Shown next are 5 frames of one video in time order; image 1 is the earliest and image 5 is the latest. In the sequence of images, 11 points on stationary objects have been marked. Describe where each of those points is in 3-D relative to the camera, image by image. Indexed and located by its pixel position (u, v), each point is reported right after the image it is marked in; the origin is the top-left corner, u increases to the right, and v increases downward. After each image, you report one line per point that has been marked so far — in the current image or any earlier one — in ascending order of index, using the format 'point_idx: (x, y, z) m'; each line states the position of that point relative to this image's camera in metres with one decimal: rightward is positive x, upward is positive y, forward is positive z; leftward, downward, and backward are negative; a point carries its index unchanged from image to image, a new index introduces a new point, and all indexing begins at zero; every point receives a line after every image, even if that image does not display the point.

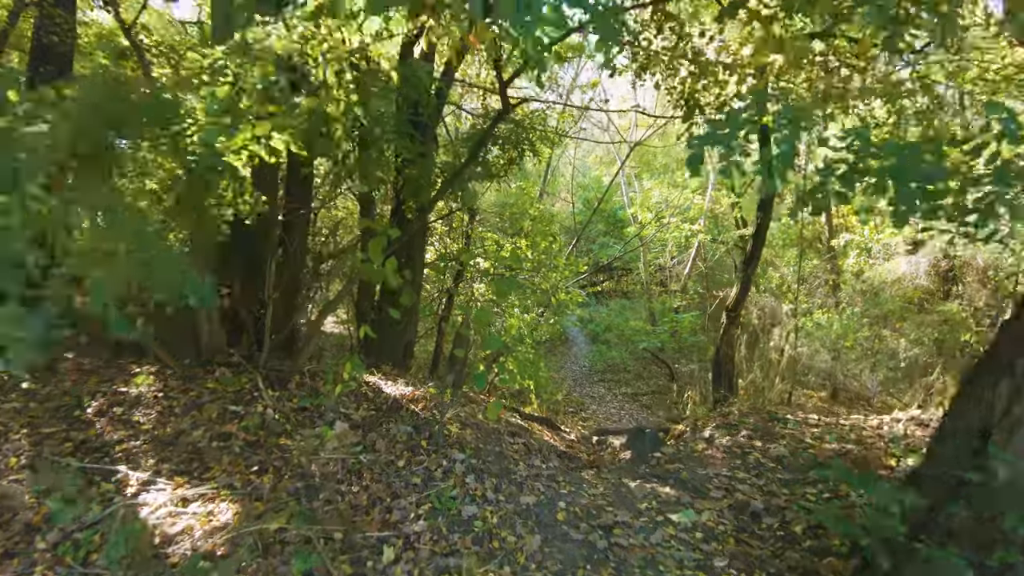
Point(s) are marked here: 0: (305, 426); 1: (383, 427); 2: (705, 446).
0: (-1.8, -1.2, +5.4) m
1: (-1.1, -1.2, +5.4) m
2: (+1.8, -1.4, +5.7) m
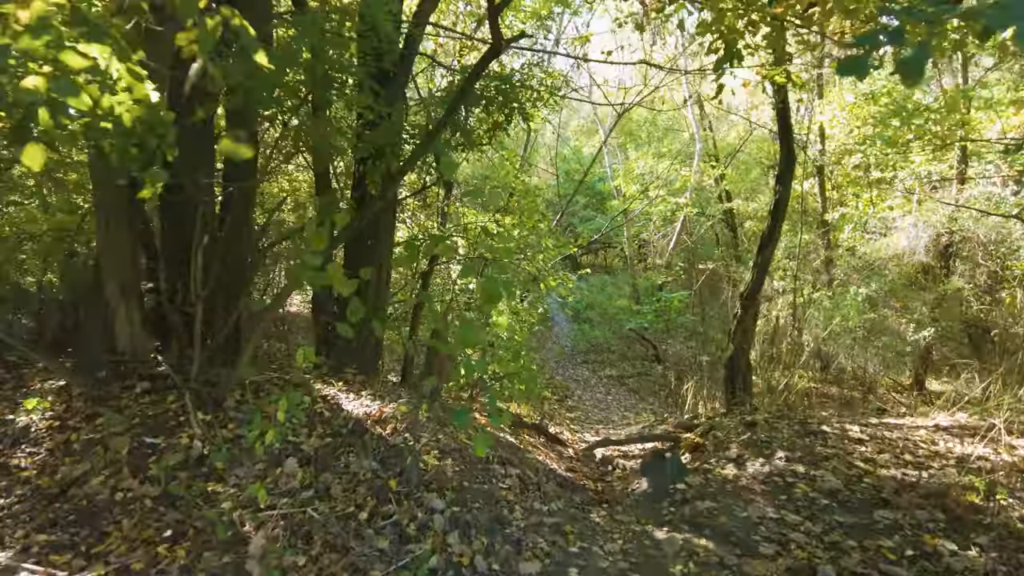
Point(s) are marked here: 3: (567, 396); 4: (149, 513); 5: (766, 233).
0: (-1.8, -1.2, +4.2) m
1: (-1.2, -1.2, +4.3) m
2: (+1.7, -1.4, +4.7) m
3: (+1.3, -2.6, +14.9) m
4: (-2.2, -1.3, +3.7) m
5: (+3.0, +0.6, +7.3) m
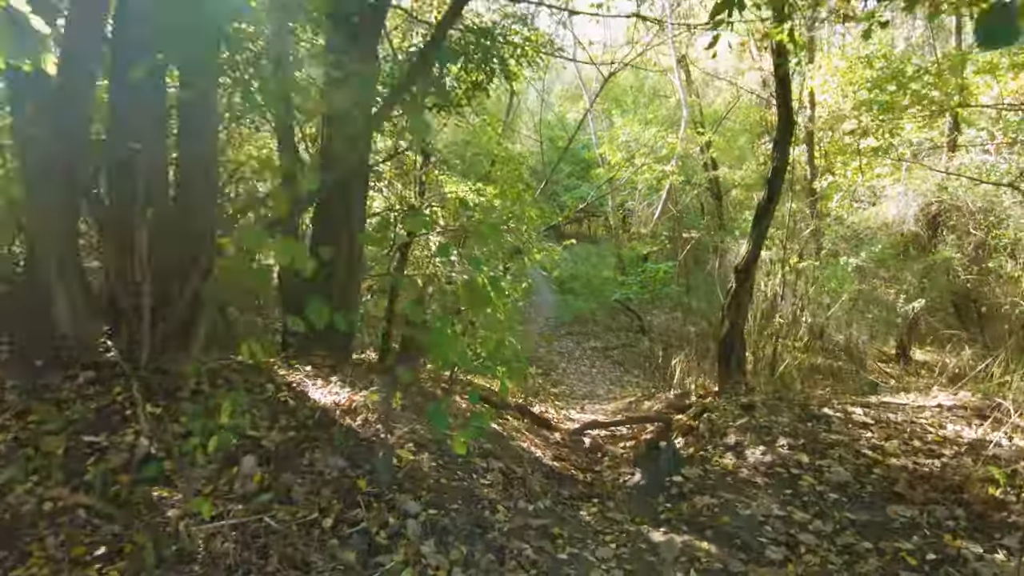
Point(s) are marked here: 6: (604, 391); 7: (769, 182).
0: (-1.9, -1.1, +3.8) m
1: (-1.3, -1.1, +3.9) m
2: (+1.6, -1.2, +4.4) m
3: (+0.9, -1.9, +14.6) m
4: (-2.3, -1.3, +3.3) m
5: (+2.8, +0.9, +6.9) m
6: (+1.9, -2.1, +12.8) m
7: (+2.8, +1.2, +7.0) m
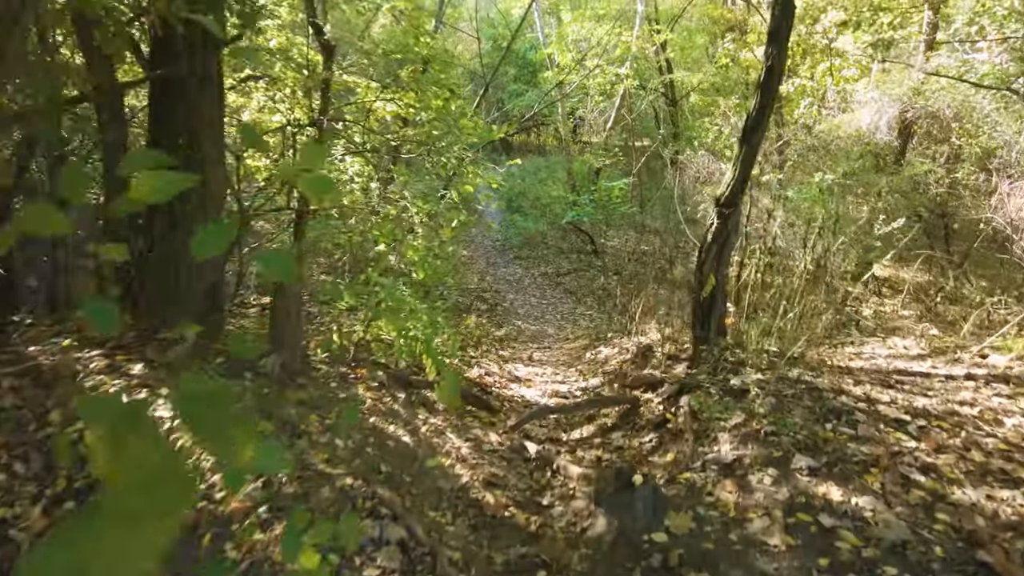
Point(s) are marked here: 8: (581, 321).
0: (-2.3, -1.1, +2.2) m
1: (-1.7, -1.1, +2.4) m
2: (+1.1, -1.1, +3.1) m
3: (-0.3, -0.3, +13.2) m
4: (-2.6, -1.4, +1.7) m
5: (+2.1, +1.5, +5.4) m
6: (+0.8, -0.7, +11.5) m
7: (+2.1, +1.7, +5.4) m
8: (+1.3, -0.6, +11.7) m
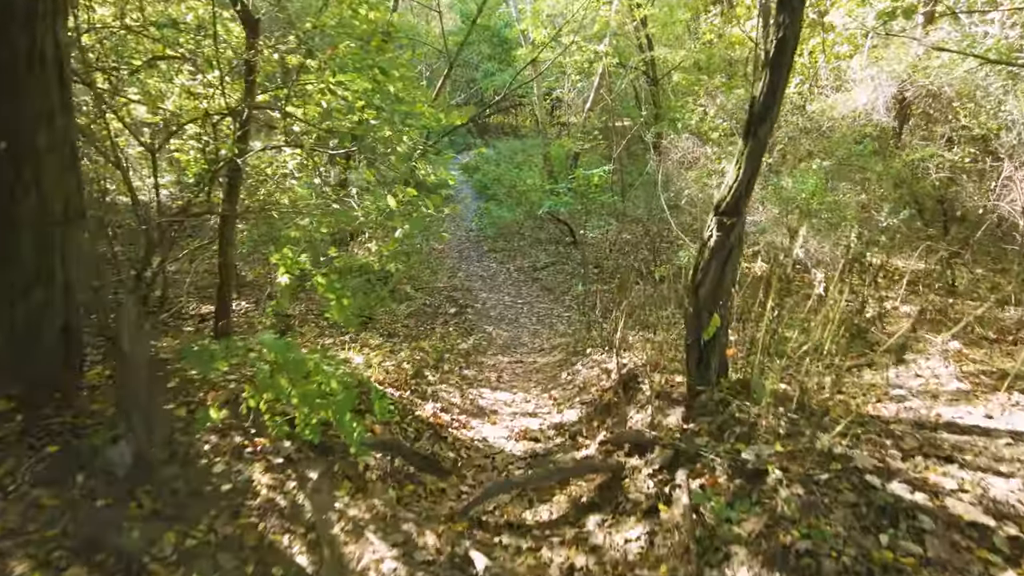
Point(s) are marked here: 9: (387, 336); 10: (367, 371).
0: (-2.6, -1.5, +1.1) m
1: (-1.9, -1.4, +1.3) m
2: (+0.9, -1.3, +2.1) m
3: (-0.8, -0.3, +12.1) m
4: (-2.8, -1.7, +0.6) m
5: (+1.7, +1.3, +4.3) m
6: (+0.3, -0.8, +10.5) m
7: (+1.8, +1.5, +4.3) m
8: (+0.8, -0.7, +10.7) m
9: (-1.7, -0.7, +8.8) m
10: (-1.5, -0.9, +6.5) m
